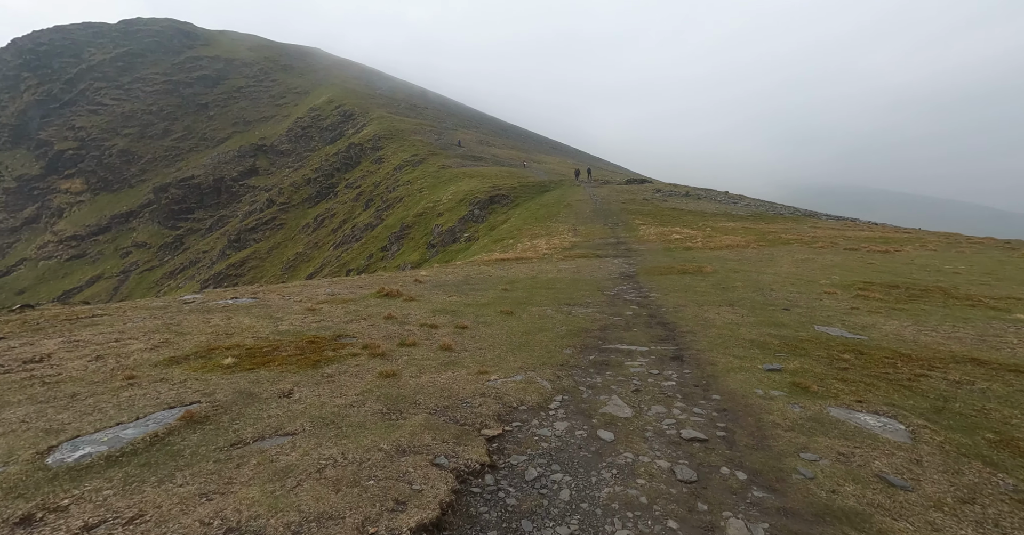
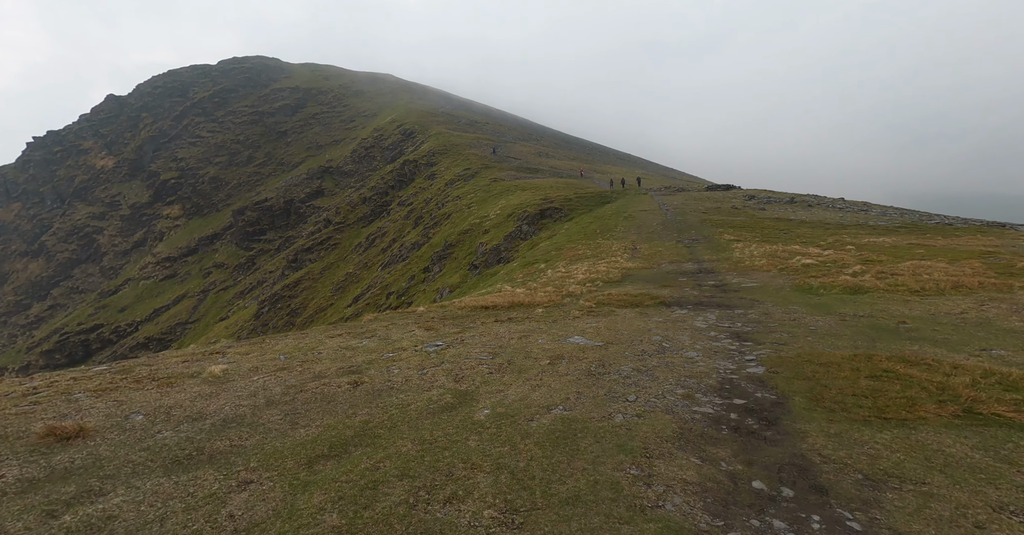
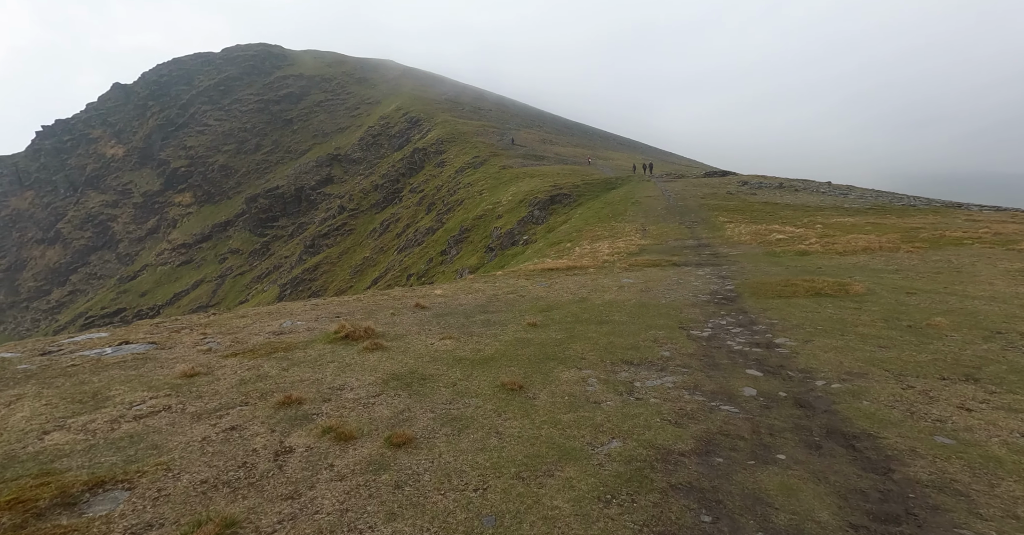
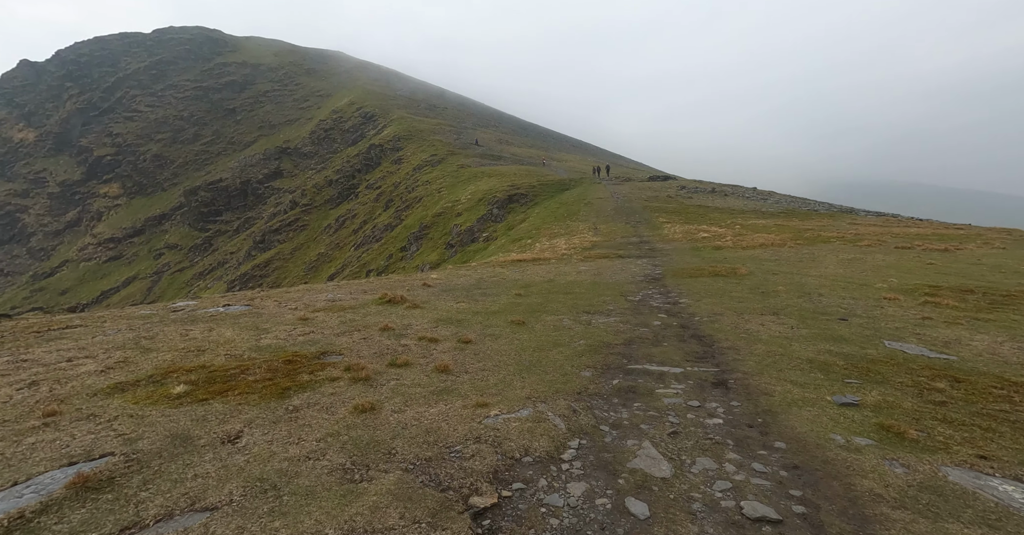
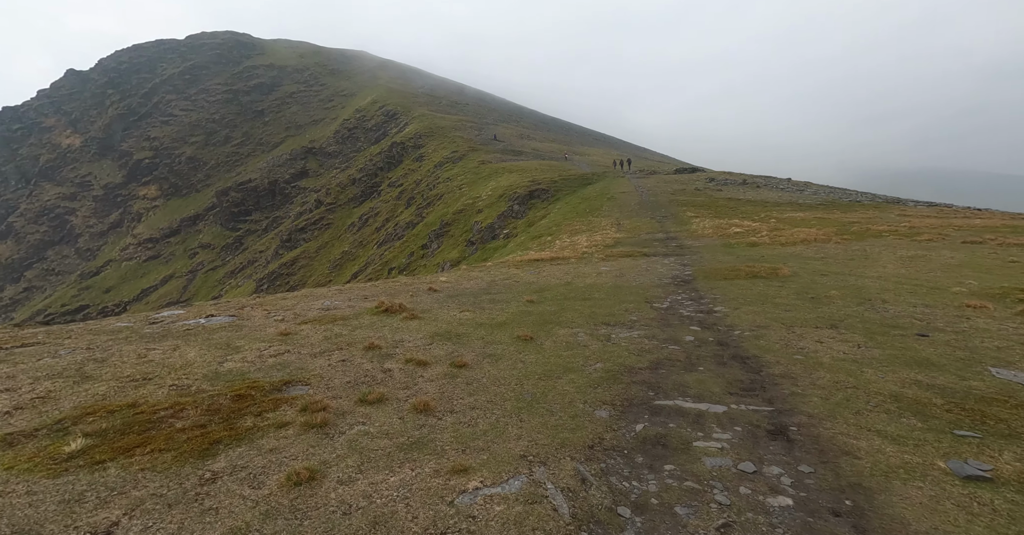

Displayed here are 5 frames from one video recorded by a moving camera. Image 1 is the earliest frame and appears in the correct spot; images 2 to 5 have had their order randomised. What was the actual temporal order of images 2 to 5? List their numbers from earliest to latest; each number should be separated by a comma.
4, 5, 3, 2
